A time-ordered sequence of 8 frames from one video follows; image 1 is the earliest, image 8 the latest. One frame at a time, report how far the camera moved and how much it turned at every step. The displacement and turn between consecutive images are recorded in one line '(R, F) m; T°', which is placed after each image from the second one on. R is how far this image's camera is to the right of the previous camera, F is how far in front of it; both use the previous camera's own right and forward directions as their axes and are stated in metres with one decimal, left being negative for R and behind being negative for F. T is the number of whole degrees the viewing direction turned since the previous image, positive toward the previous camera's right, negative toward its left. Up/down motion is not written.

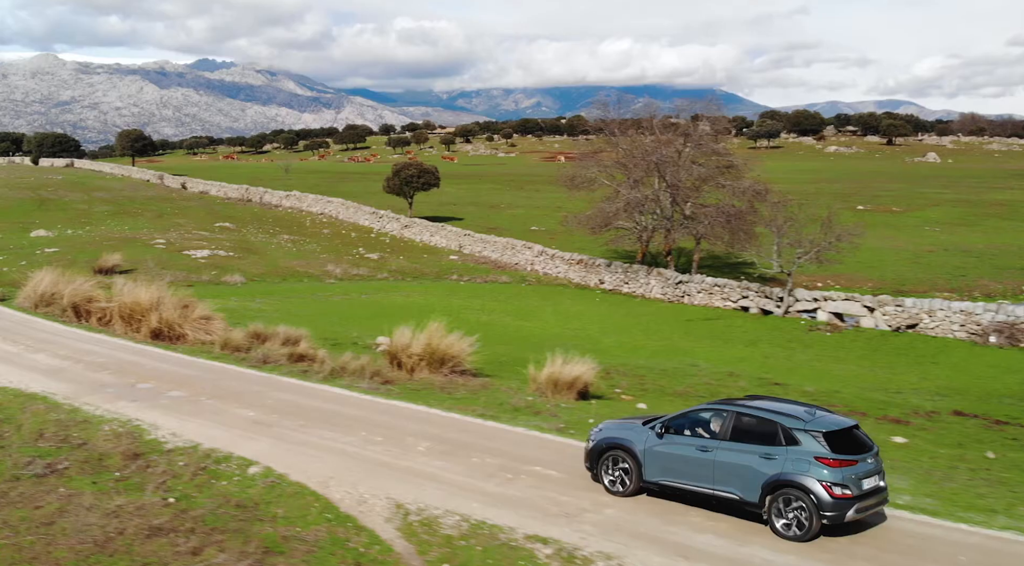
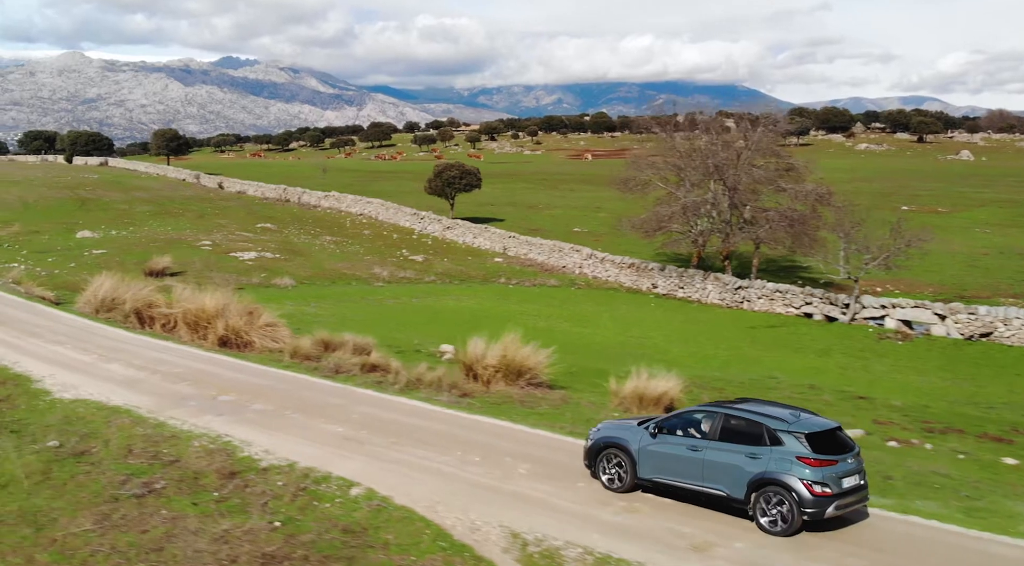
(-1.2, +0.5) m; -2°
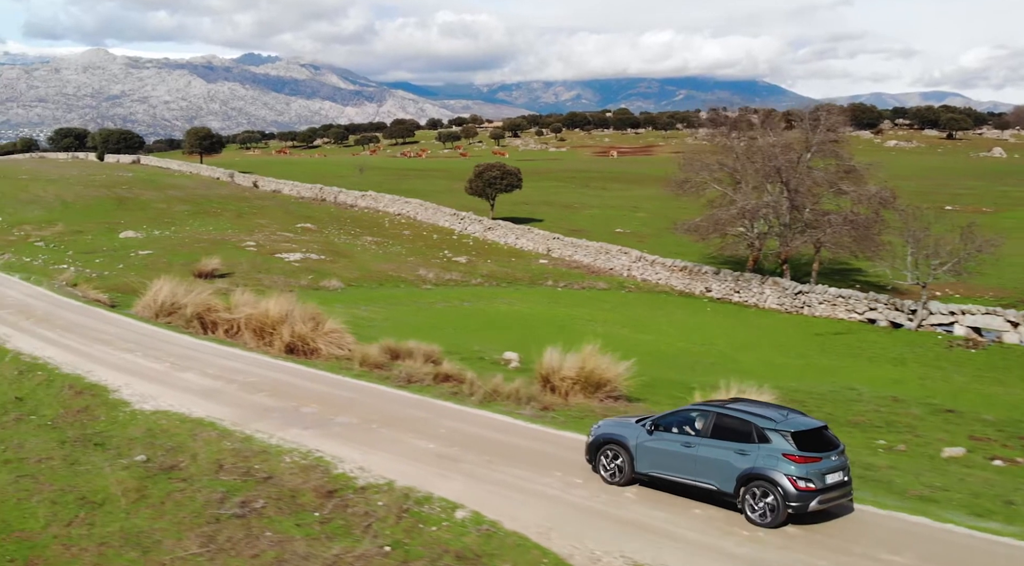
(-1.3, +0.4) m; -1°
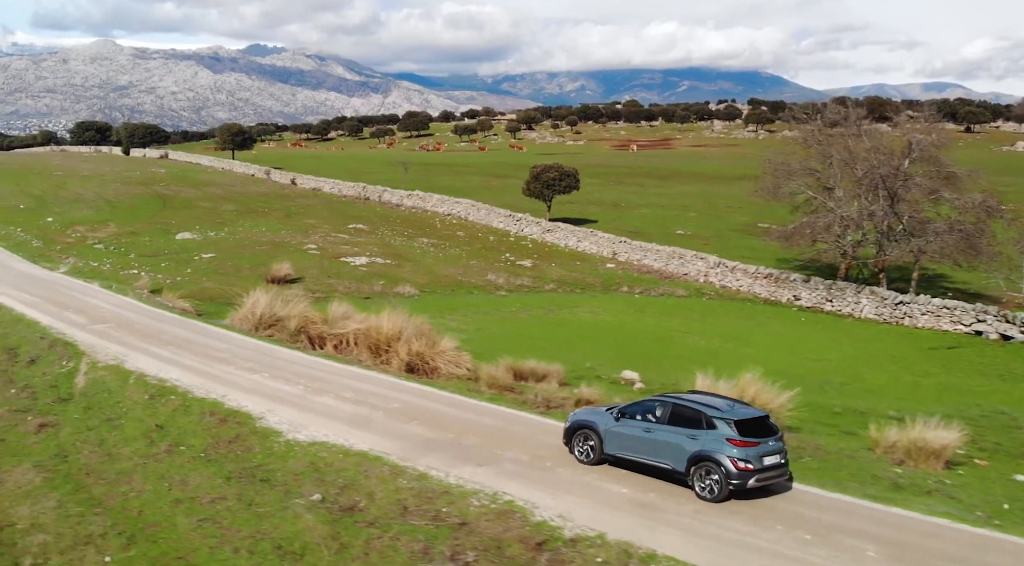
(-2.9, +0.8) m; -1°
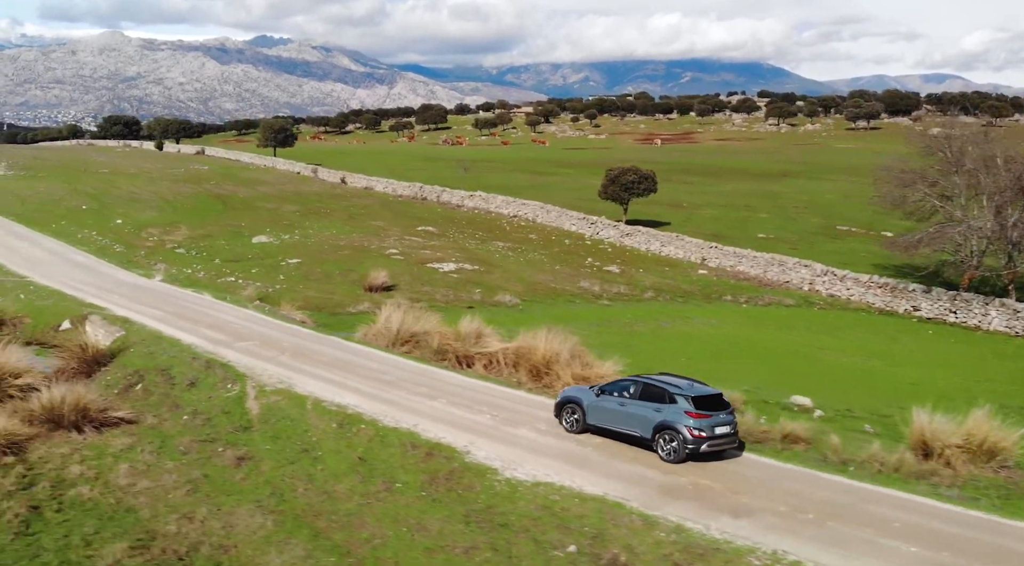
(-3.9, +0.8) m; -1°
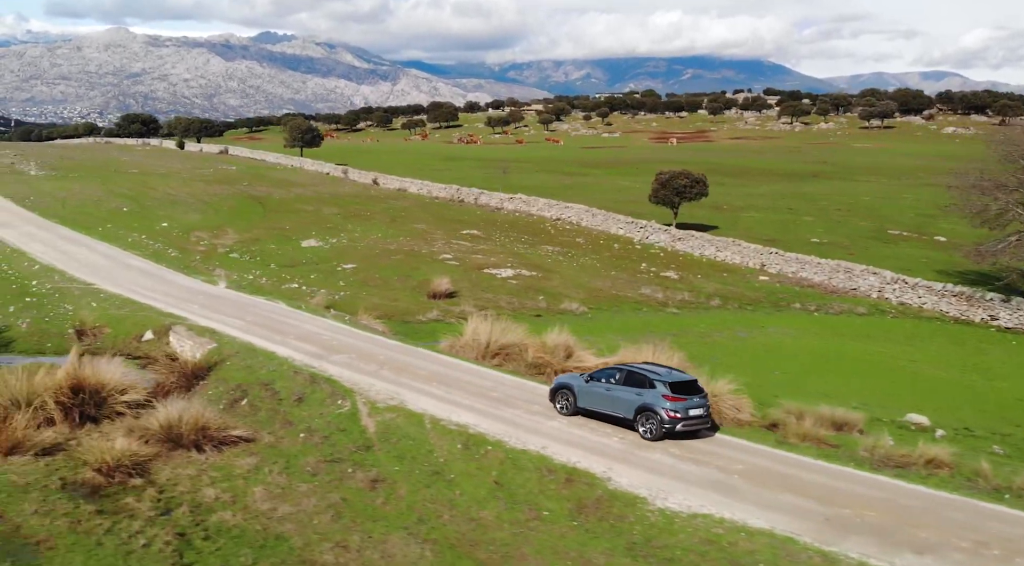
(-2.5, +0.5) m; -1°
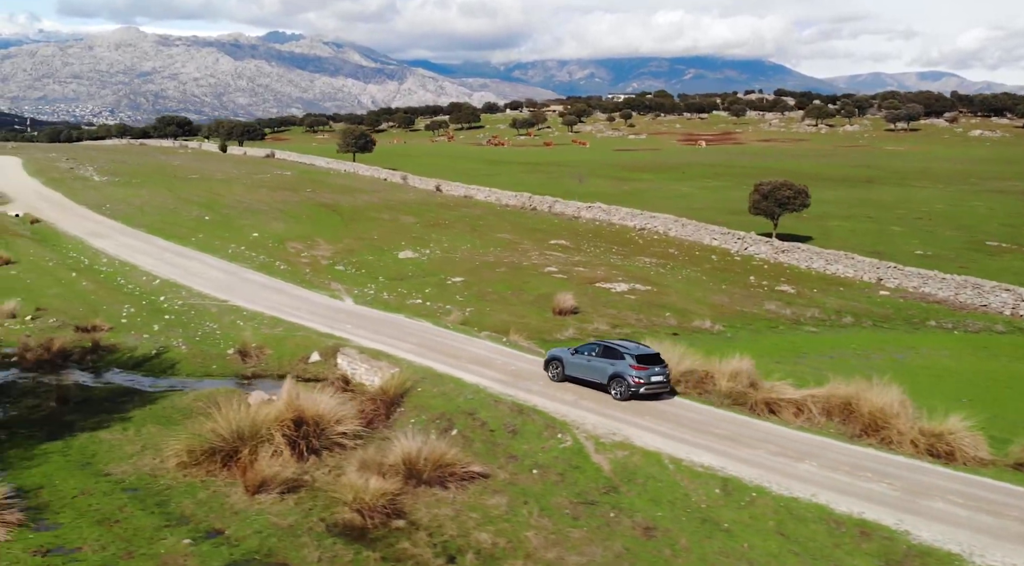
(-4.8, +0.7) m; -1°
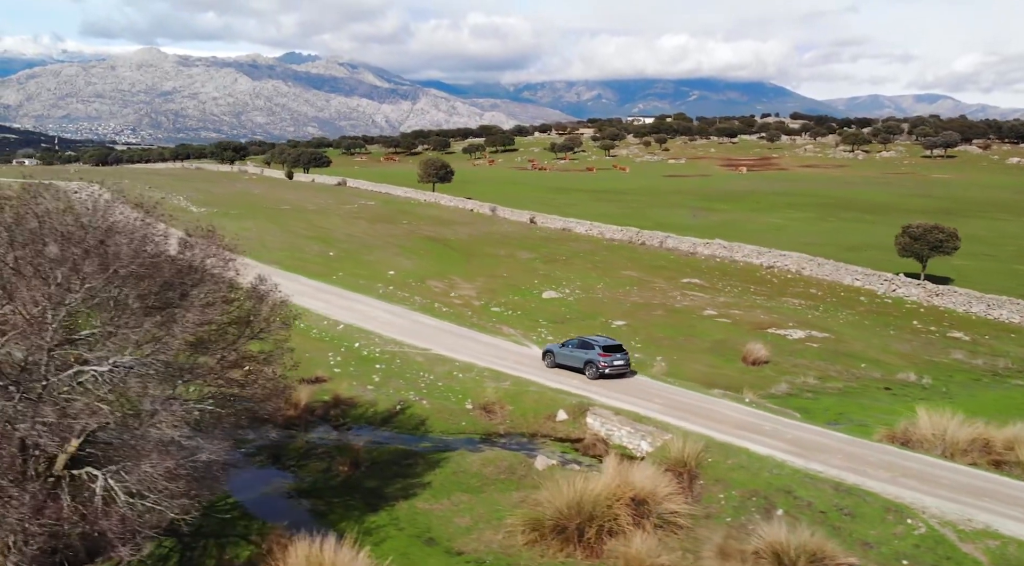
(-7.0, +0.3) m; -2°
